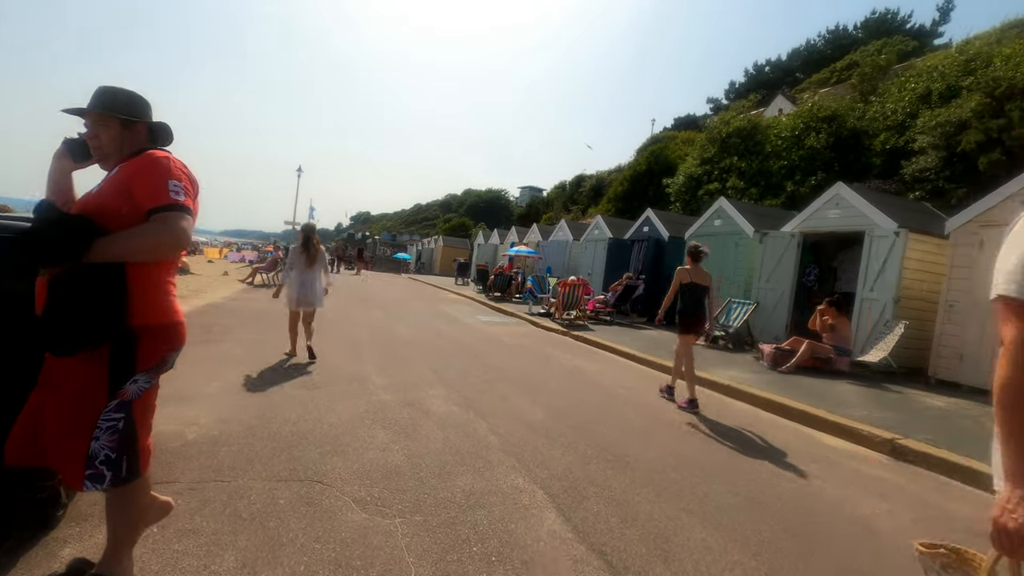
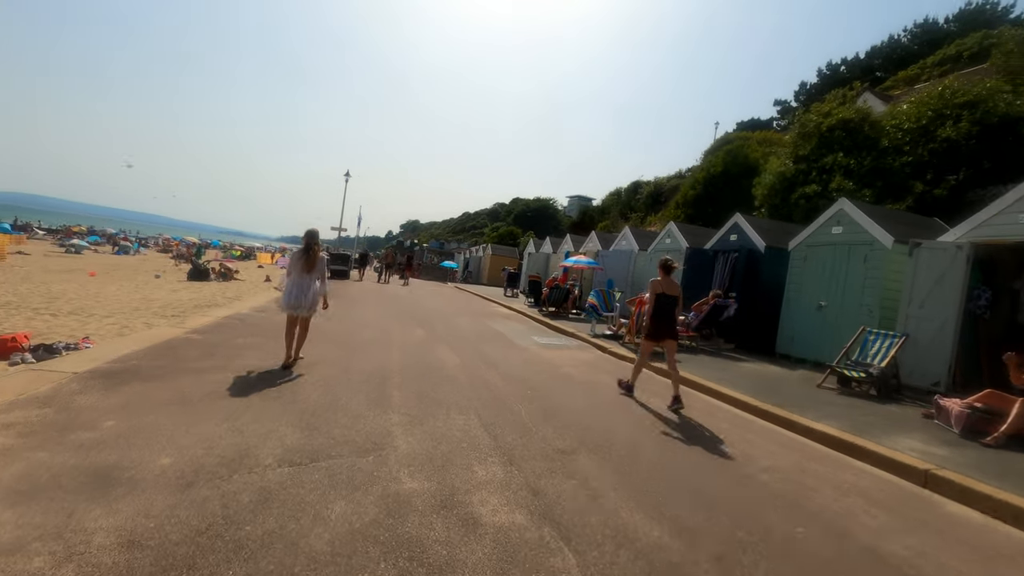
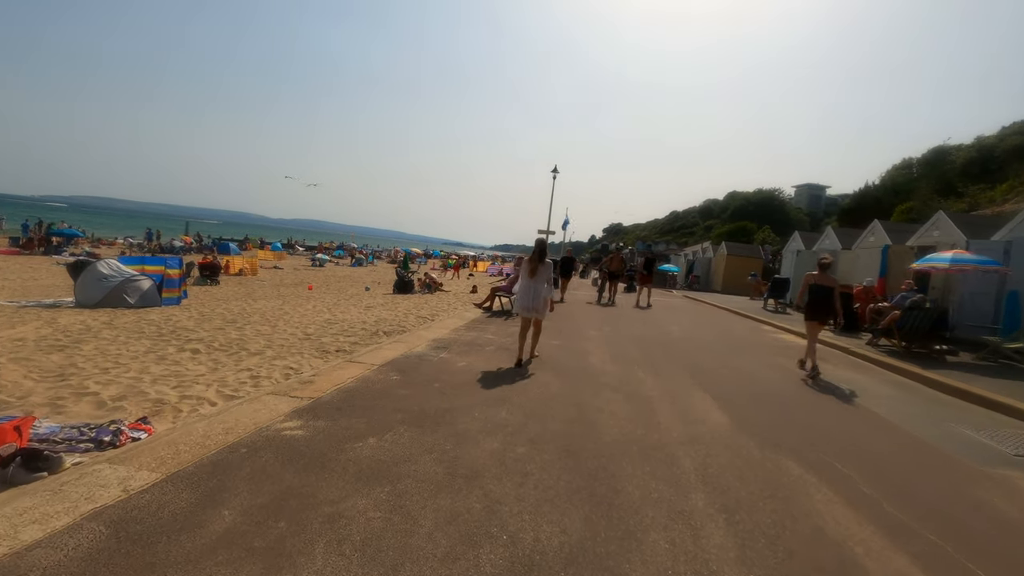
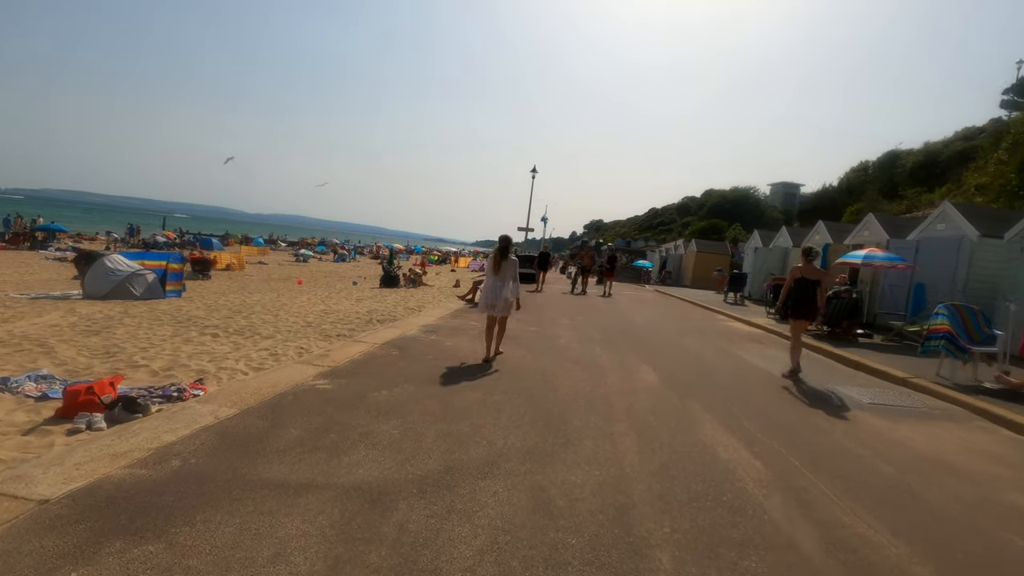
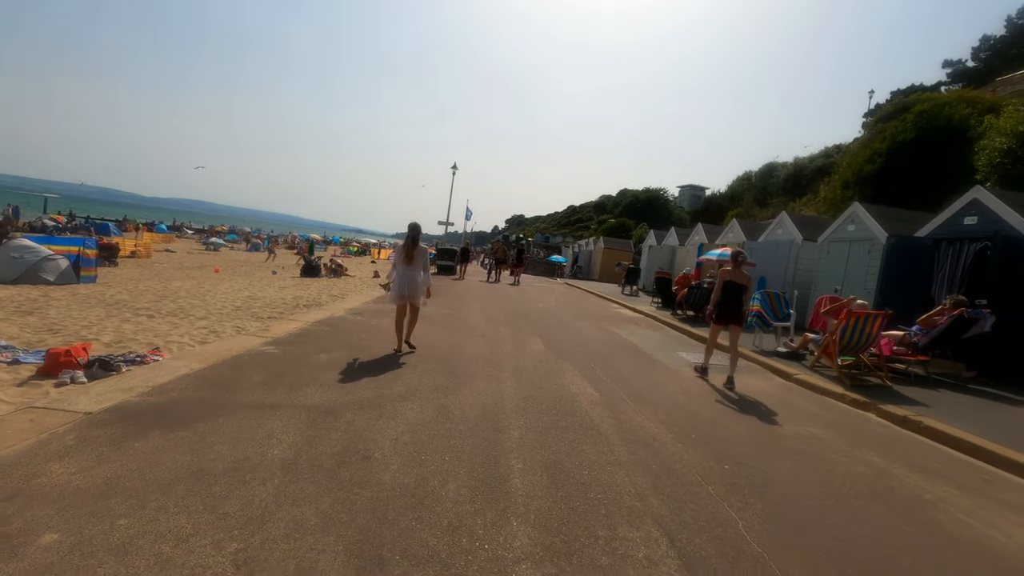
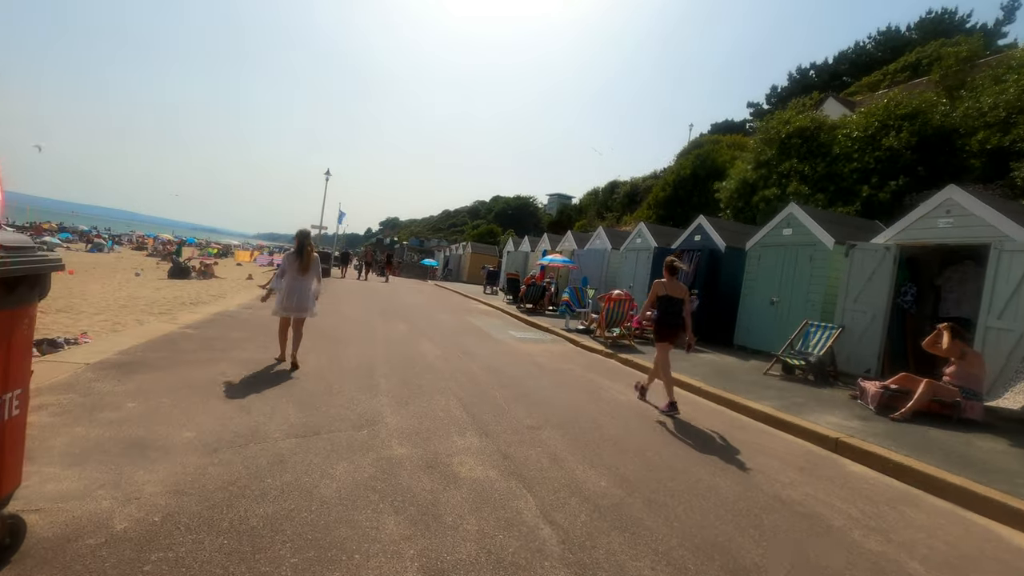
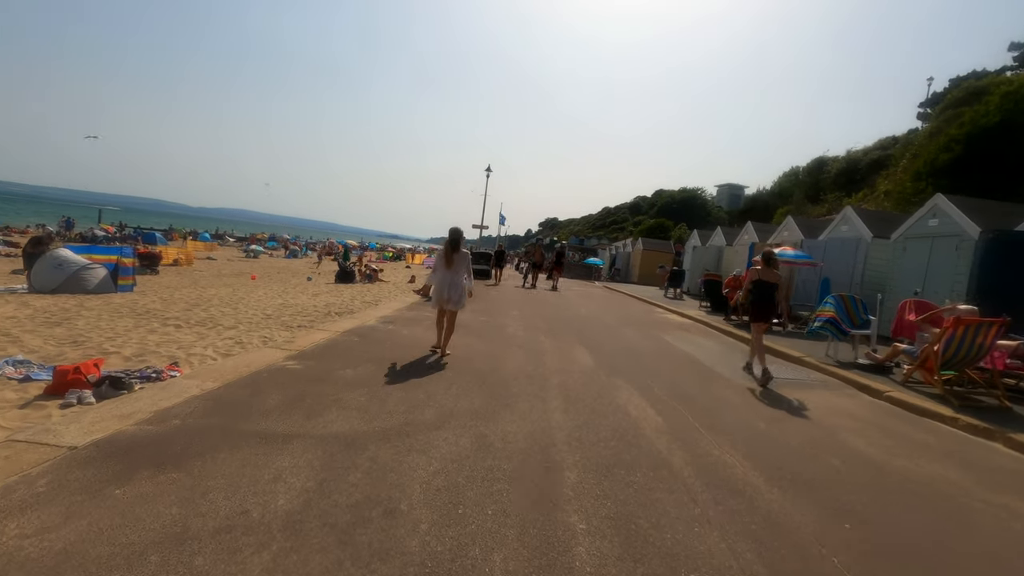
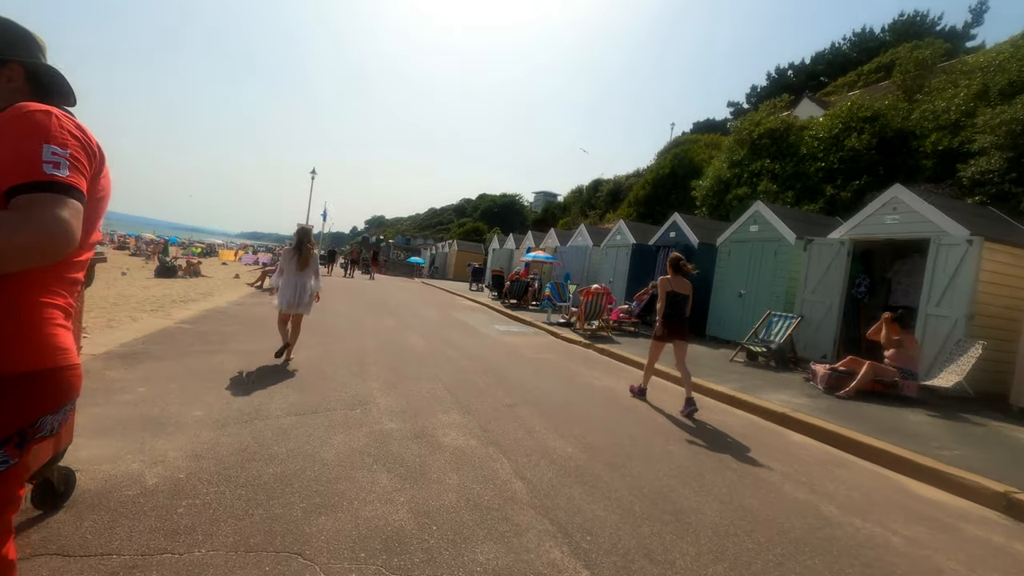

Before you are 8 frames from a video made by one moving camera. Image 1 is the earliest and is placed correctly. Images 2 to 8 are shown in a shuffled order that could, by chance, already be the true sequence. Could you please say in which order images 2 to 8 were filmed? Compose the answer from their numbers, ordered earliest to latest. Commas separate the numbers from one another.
8, 6, 2, 5, 7, 4, 3
